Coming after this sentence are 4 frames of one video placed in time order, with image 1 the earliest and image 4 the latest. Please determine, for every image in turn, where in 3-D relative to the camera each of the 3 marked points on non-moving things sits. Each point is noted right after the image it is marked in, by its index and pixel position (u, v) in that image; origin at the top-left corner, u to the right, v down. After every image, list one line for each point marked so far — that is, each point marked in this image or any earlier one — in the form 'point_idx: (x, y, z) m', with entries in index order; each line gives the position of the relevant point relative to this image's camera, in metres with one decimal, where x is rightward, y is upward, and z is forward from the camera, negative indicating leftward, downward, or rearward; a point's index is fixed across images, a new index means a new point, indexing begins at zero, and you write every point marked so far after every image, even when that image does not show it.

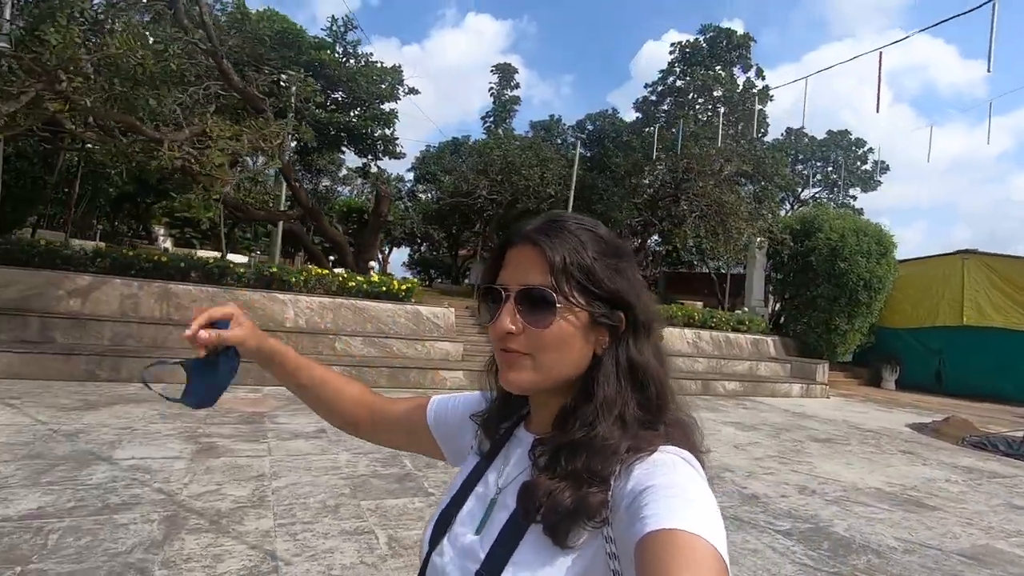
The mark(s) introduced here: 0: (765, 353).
0: (+6.0, -1.5, +13.2) m
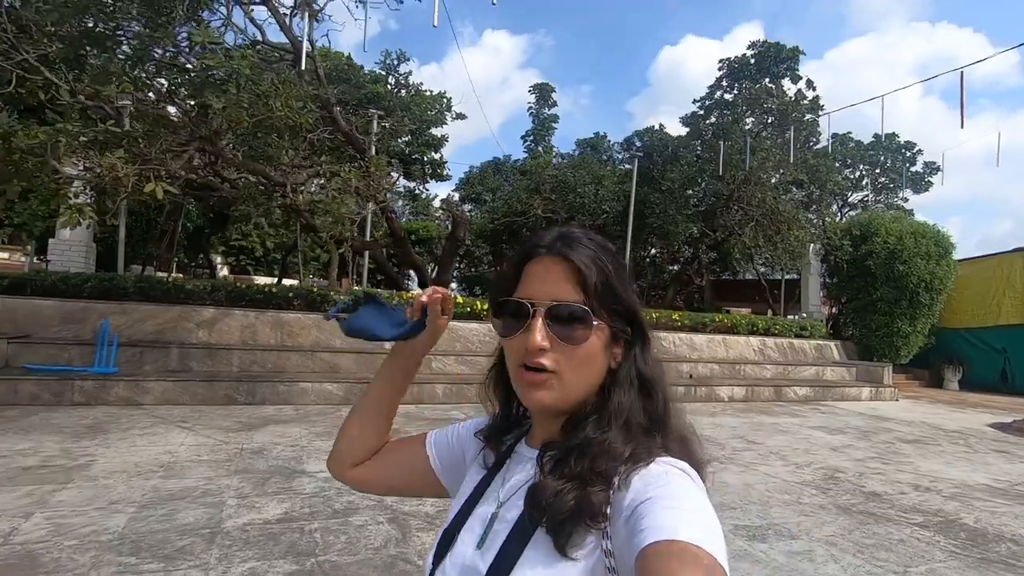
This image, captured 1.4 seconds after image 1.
0: (+7.6, -1.6, +13.3) m
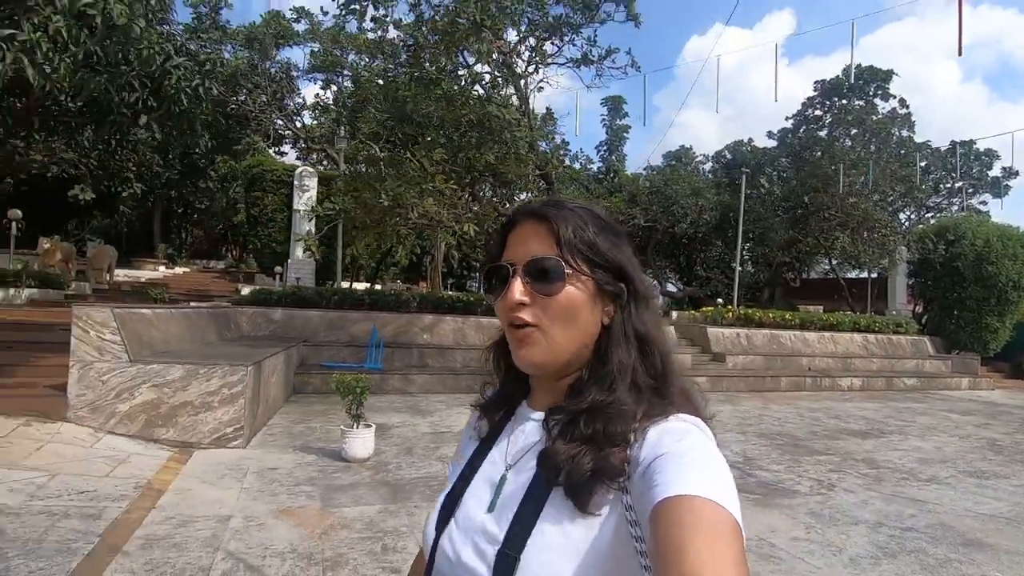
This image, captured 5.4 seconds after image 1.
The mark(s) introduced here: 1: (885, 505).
0: (+10.9, -1.7, +14.6) m
1: (+2.9, -1.7, +4.3) m
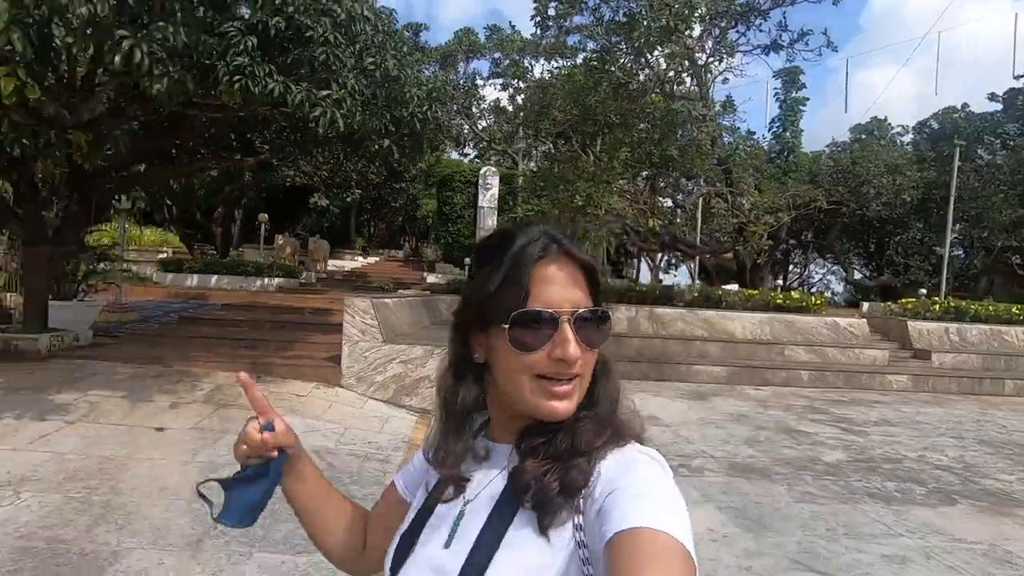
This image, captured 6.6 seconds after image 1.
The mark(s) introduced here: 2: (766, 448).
0: (+14.9, -1.4, +11.7) m
1: (+4.5, -1.7, +3.9) m
2: (+2.5, -1.6, +5.4) m
